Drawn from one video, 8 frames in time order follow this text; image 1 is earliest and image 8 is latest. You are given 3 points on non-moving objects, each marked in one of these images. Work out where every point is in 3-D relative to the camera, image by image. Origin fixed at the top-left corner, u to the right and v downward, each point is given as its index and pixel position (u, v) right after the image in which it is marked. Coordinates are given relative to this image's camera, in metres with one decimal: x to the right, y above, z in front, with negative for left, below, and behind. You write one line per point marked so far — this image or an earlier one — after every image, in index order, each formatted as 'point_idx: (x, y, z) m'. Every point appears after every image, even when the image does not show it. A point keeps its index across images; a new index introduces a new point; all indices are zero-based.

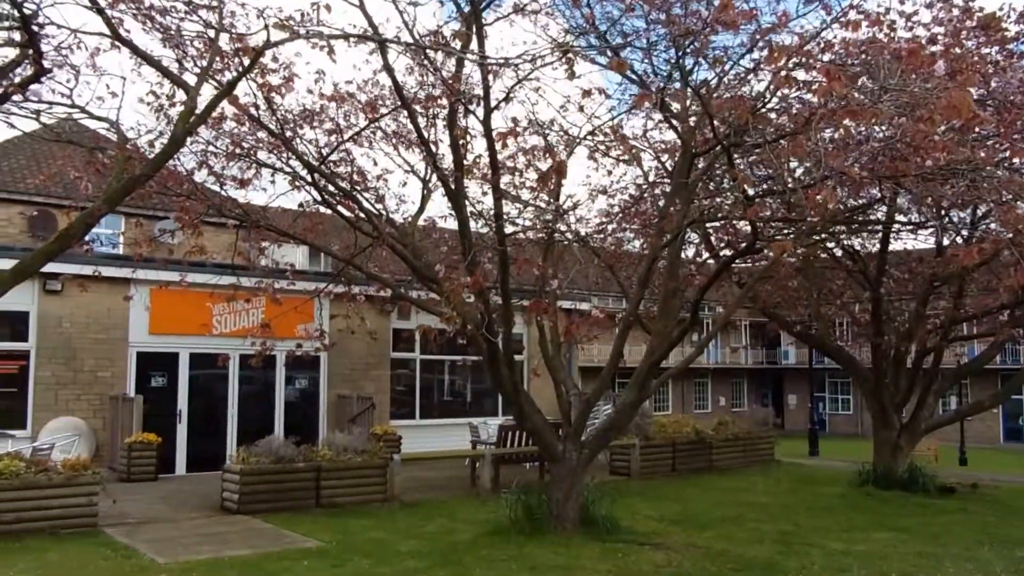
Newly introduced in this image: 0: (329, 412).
0: (-3.2, -2.2, +16.7) m
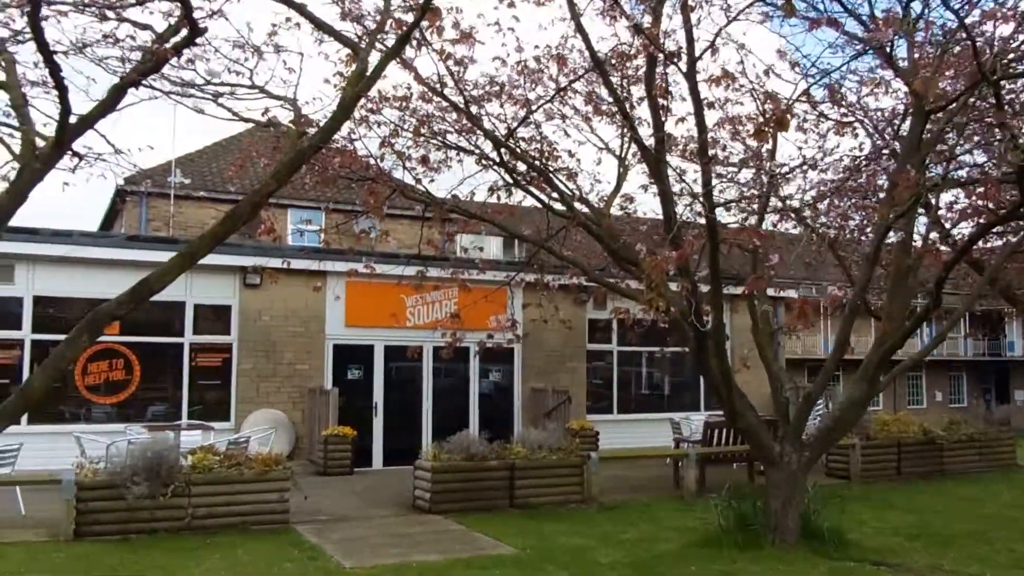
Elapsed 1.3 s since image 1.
0: (+0.2, -2.0, +16.1) m
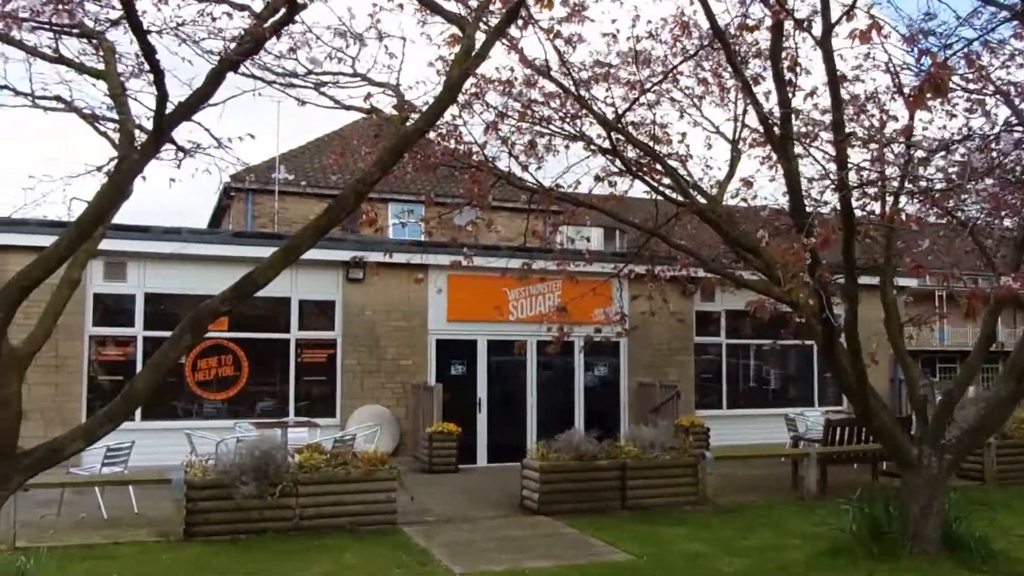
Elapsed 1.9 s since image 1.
0: (+1.9, -1.9, +15.6) m
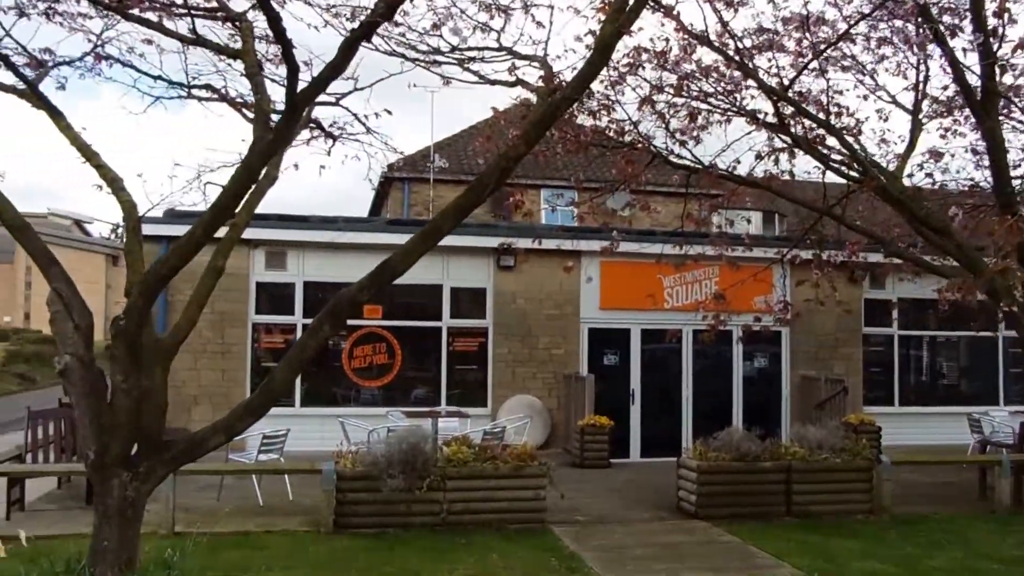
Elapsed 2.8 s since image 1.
0: (+4.3, -1.7, +14.7) m
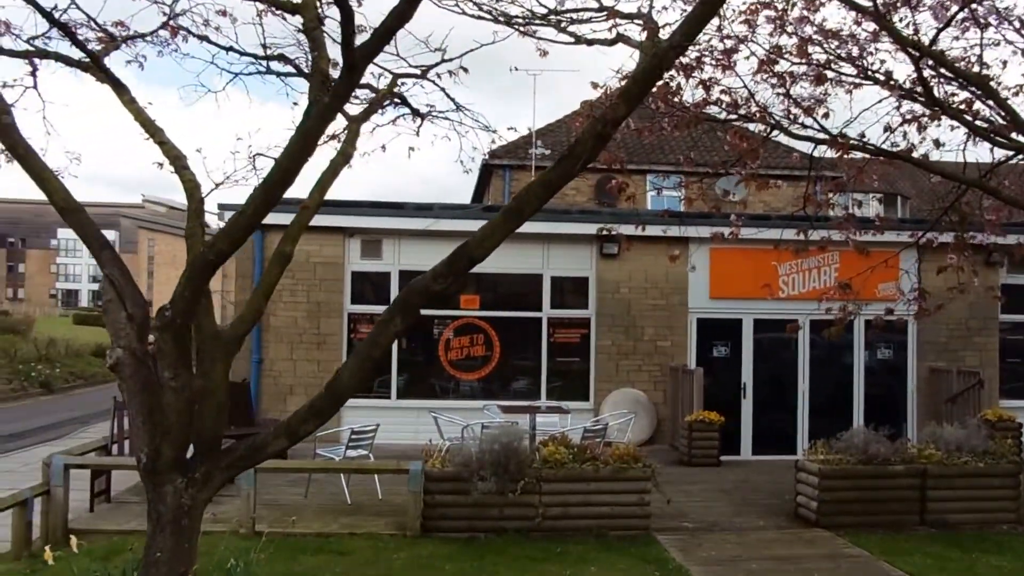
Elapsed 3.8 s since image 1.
0: (+5.8, -1.5, +13.5) m
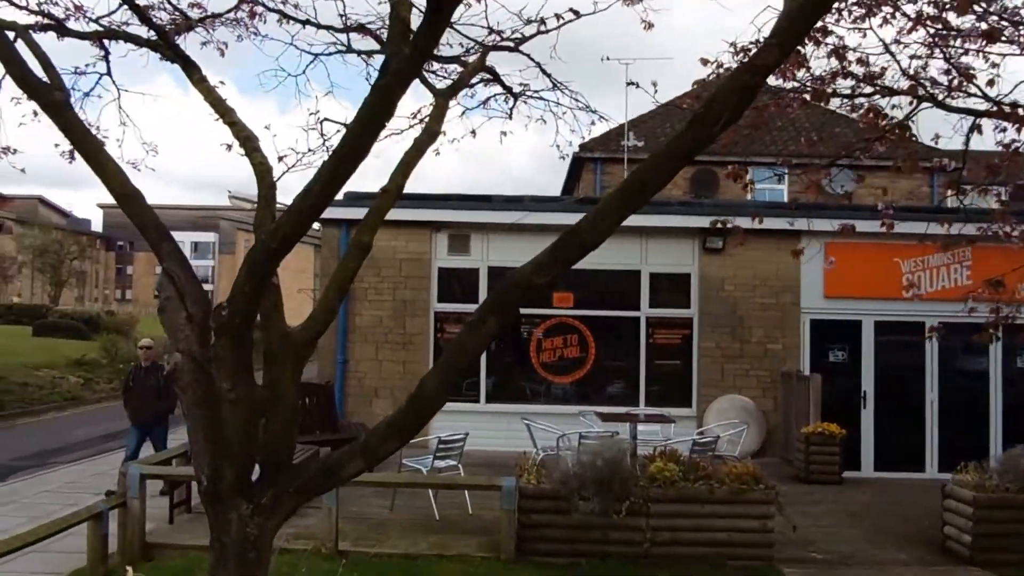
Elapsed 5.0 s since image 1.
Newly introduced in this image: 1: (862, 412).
0: (+7.1, -1.4, +12.2) m
1: (+4.3, -1.5, +11.8) m
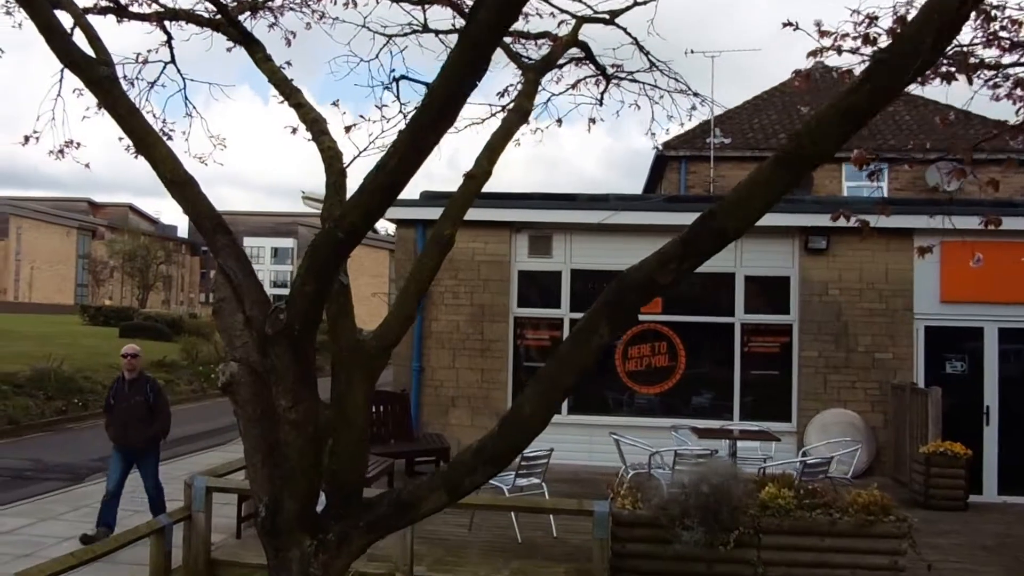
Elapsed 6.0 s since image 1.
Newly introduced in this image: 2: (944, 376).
0: (+8.1, -1.5, +10.9) m
1: (+5.2, -1.6, +10.7) m
2: (+4.9, -1.0, +11.0) m
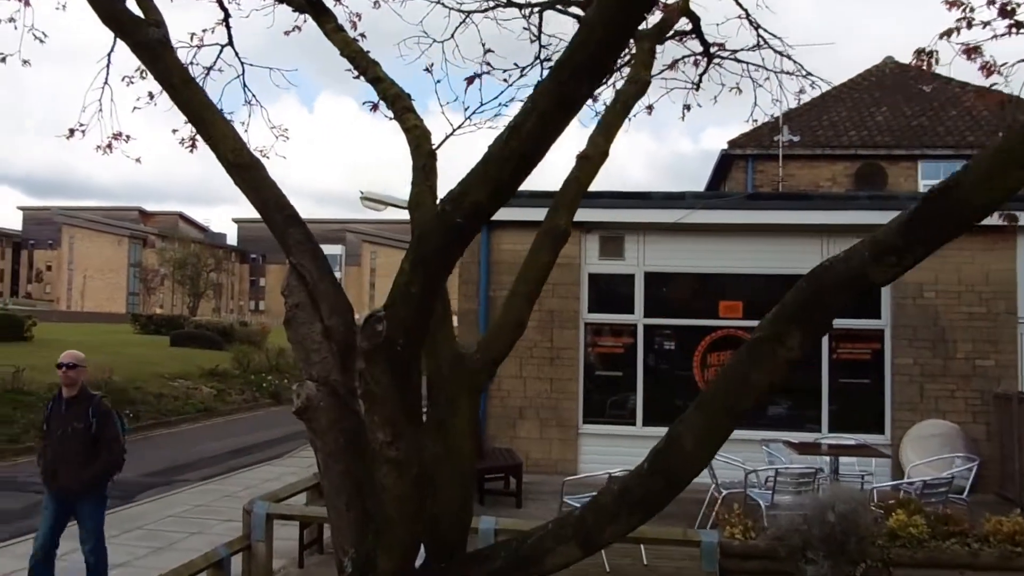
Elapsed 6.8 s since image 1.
0: (+8.8, -1.5, +9.9) m
1: (+6.0, -1.6, +9.8) m
2: (+5.7, -1.0, +10.1) m
